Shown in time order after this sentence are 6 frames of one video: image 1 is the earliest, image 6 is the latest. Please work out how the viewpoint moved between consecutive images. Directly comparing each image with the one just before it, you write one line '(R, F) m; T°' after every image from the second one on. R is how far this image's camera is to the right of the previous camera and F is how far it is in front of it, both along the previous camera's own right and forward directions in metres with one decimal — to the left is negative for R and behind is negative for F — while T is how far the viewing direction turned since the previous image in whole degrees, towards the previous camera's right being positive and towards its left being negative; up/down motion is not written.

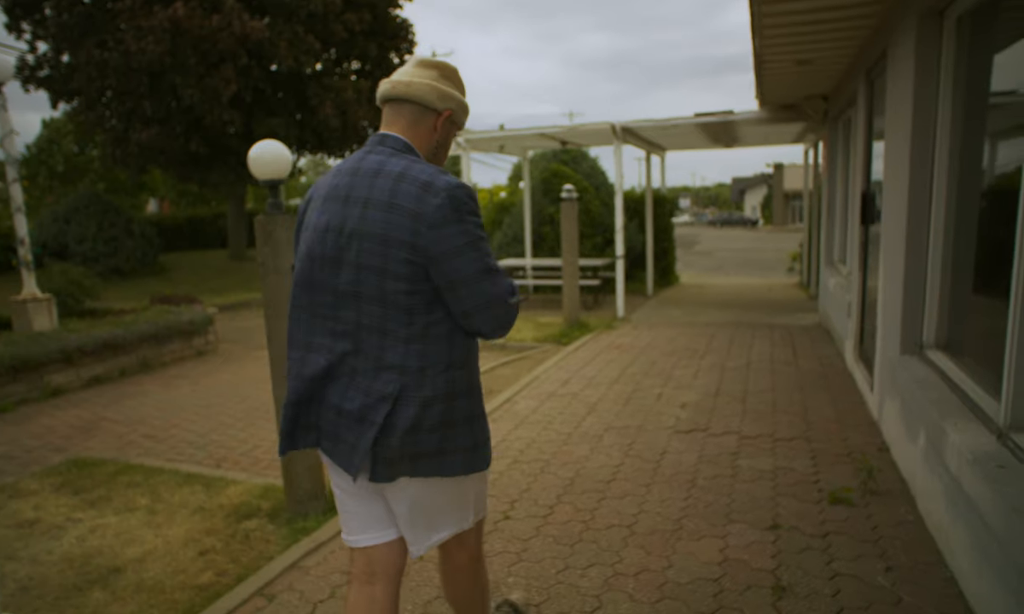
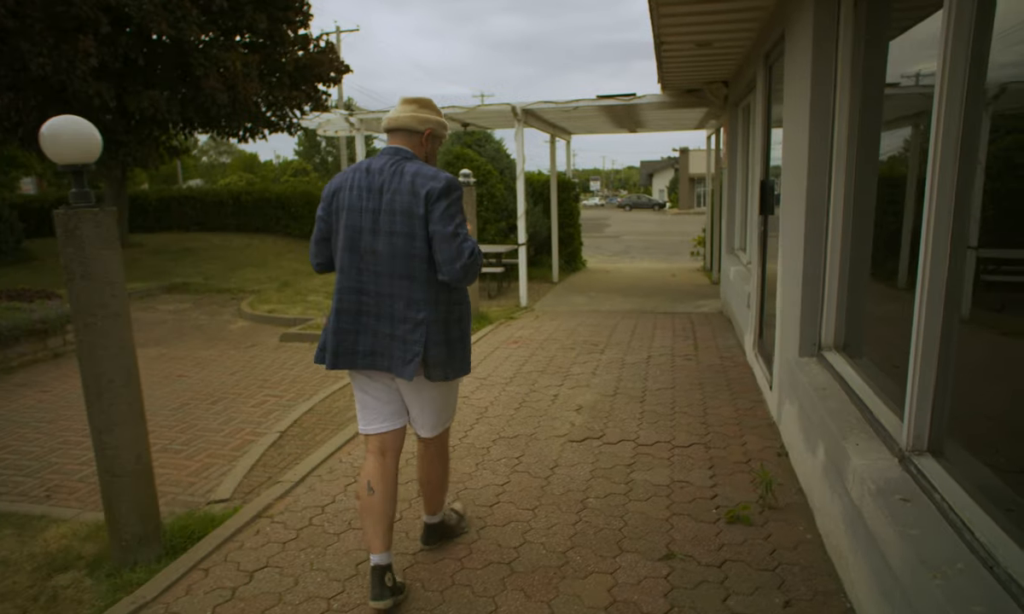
(+0.2, +0.4) m; +7°
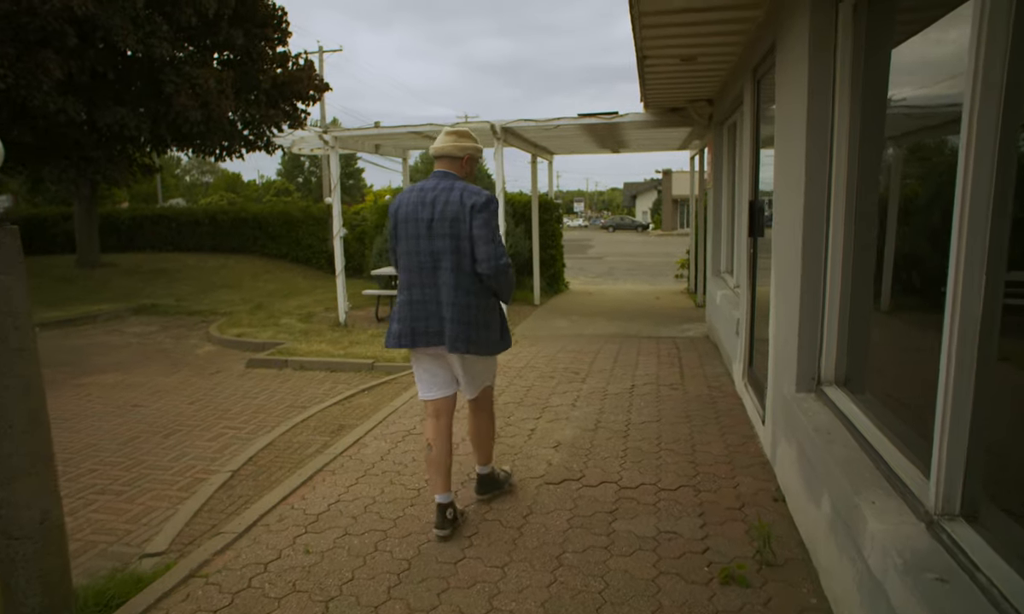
(+0.1, +0.4) m; +1°
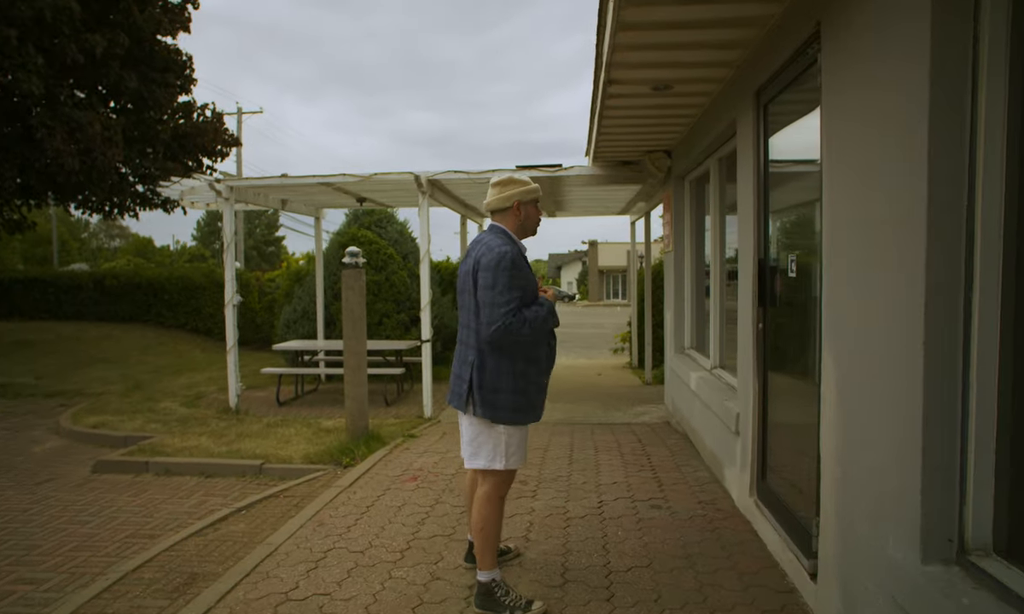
(0.0, +1.4) m; +6°
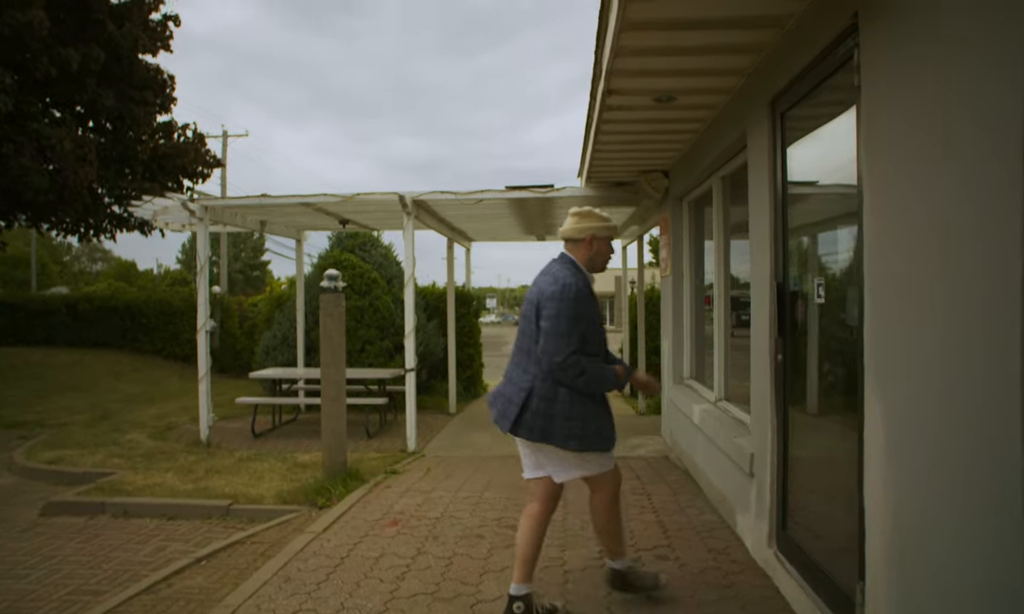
(0.0, +0.4) m; +1°
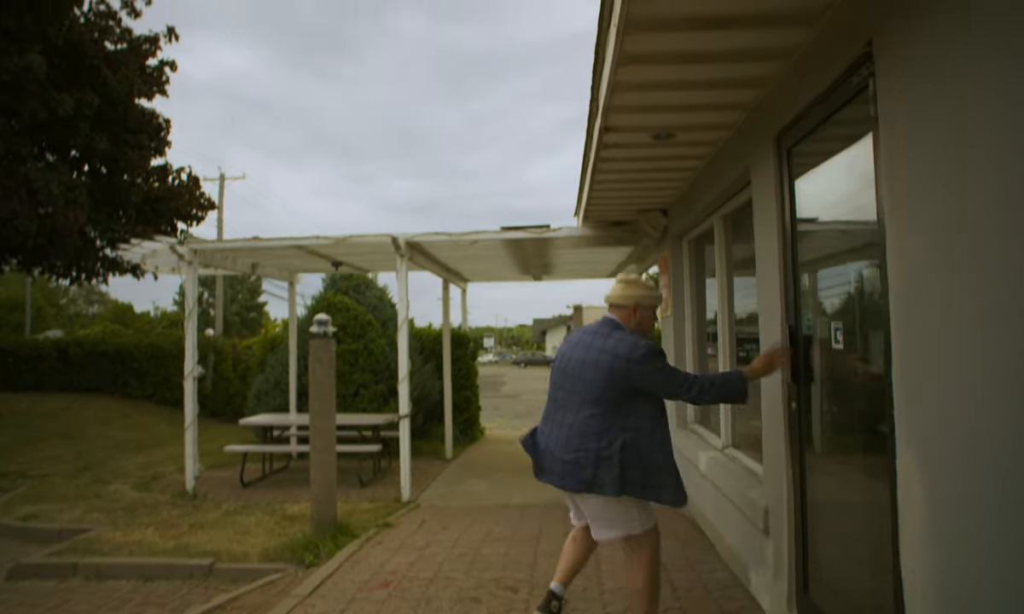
(0.0, +0.2) m; 0°
